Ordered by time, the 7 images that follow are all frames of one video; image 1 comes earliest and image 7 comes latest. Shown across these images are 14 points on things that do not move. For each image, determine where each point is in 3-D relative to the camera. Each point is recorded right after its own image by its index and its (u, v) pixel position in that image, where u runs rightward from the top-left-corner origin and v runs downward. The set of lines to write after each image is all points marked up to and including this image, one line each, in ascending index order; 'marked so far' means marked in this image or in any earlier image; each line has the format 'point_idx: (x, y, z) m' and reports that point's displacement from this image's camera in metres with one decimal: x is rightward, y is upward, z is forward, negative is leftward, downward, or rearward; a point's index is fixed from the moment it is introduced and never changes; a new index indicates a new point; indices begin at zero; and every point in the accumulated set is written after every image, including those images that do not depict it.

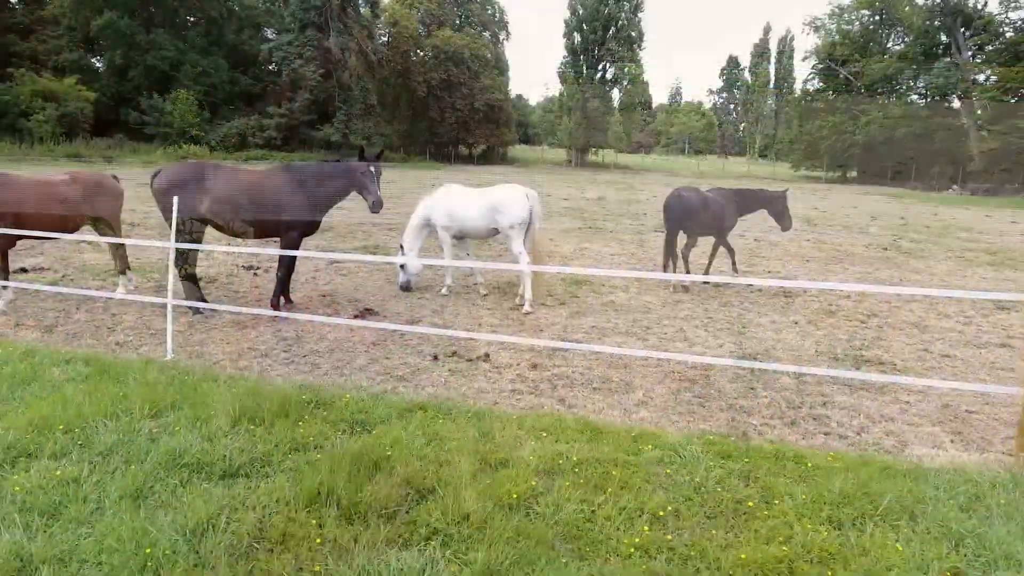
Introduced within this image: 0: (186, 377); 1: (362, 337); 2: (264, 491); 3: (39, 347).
0: (-2.5, -0.7, +4.2) m
1: (-1.6, -0.5, +5.7) m
2: (-1.3, -1.1, +2.8) m
3: (-4.1, -0.5, +4.7) m
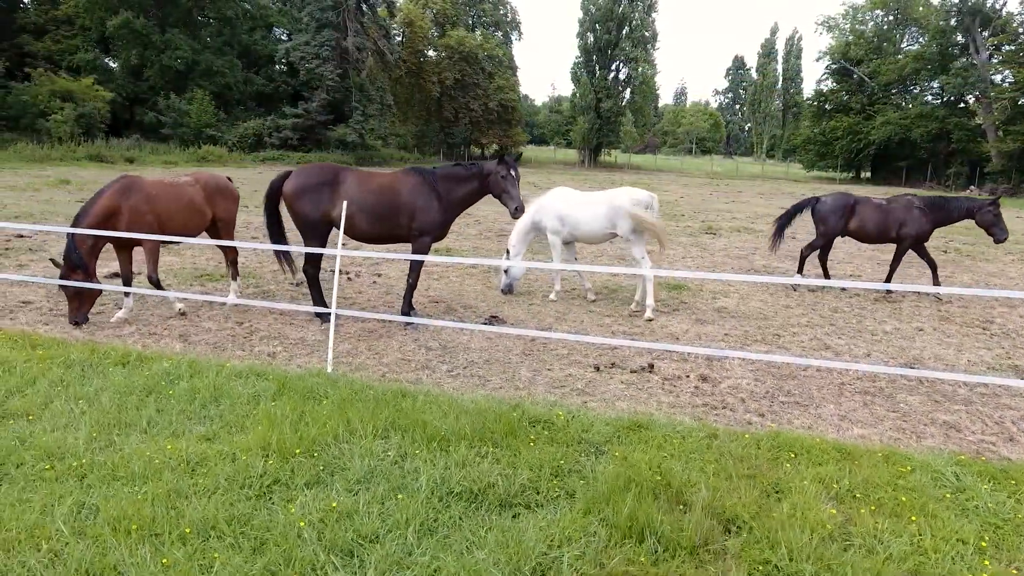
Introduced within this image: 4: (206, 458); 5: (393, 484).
0: (-1.0, -0.8, +3.9) m
1: (0.0, -0.6, +5.4) m
2: (+0.3, -1.1, +2.5) m
3: (-2.6, -0.6, +4.5) m
4: (-1.7, -0.9, +3.0) m
5: (-0.6, -1.0, +2.8) m
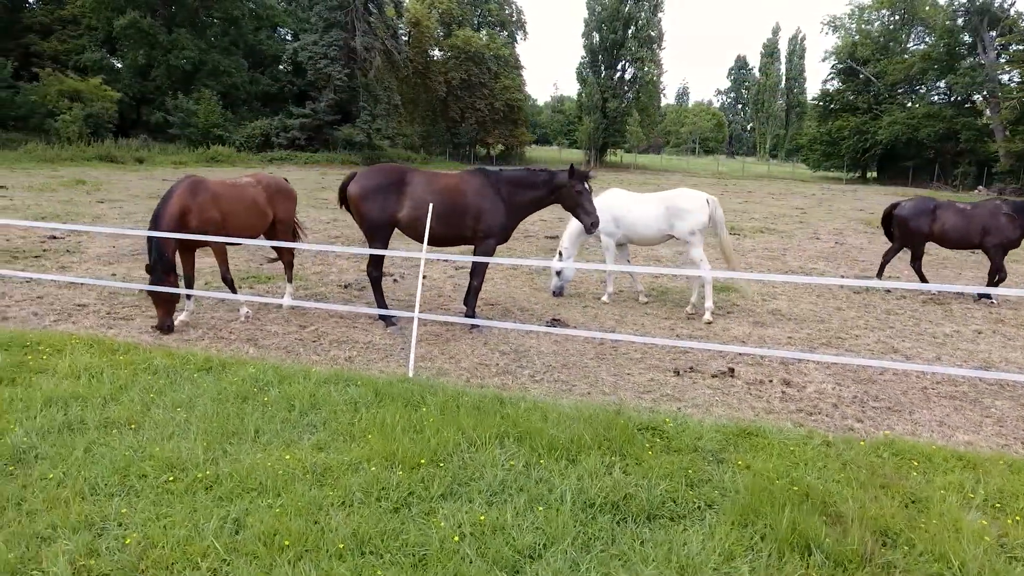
0: (-0.3, -0.8, +3.8) m
1: (+0.7, -0.6, +5.4) m
2: (+1.0, -1.1, +2.5) m
3: (-1.9, -0.6, +4.4) m
4: (-1.0, -1.0, +2.9) m
5: (+0.1, -1.1, +2.7) m
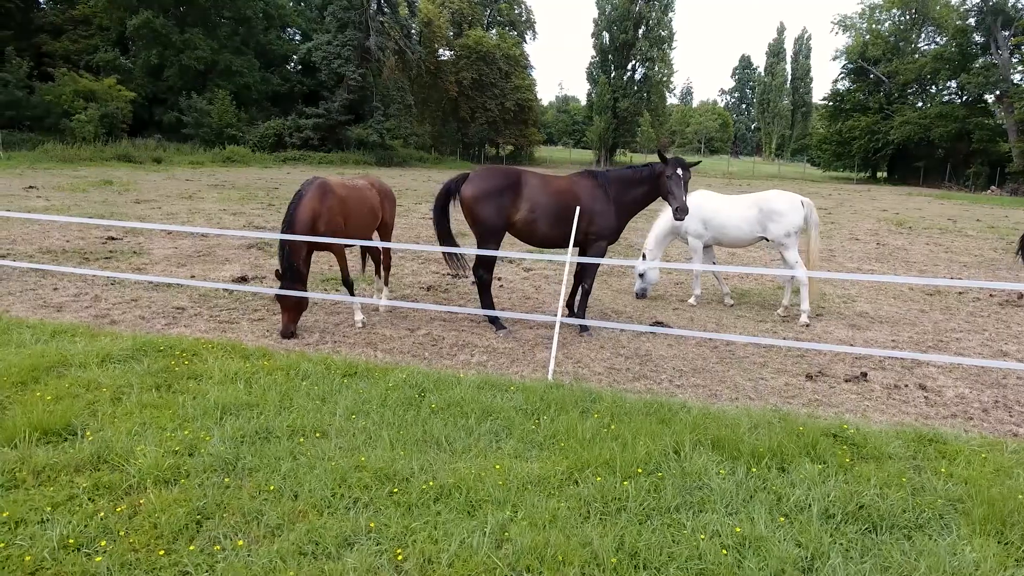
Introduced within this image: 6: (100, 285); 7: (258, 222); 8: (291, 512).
0: (+0.9, -0.8, +3.8) m
1: (+1.8, -0.6, +5.3) m
2: (+2.1, -1.2, +2.4) m
3: (-0.7, -0.6, +4.3) m
4: (+0.2, -1.0, +2.8) m
5: (+1.3, -1.1, +2.7) m
6: (-5.1, +0.1, +6.6) m
7: (-6.3, +1.7, +13.3) m
8: (-1.0, -1.0, +2.5) m
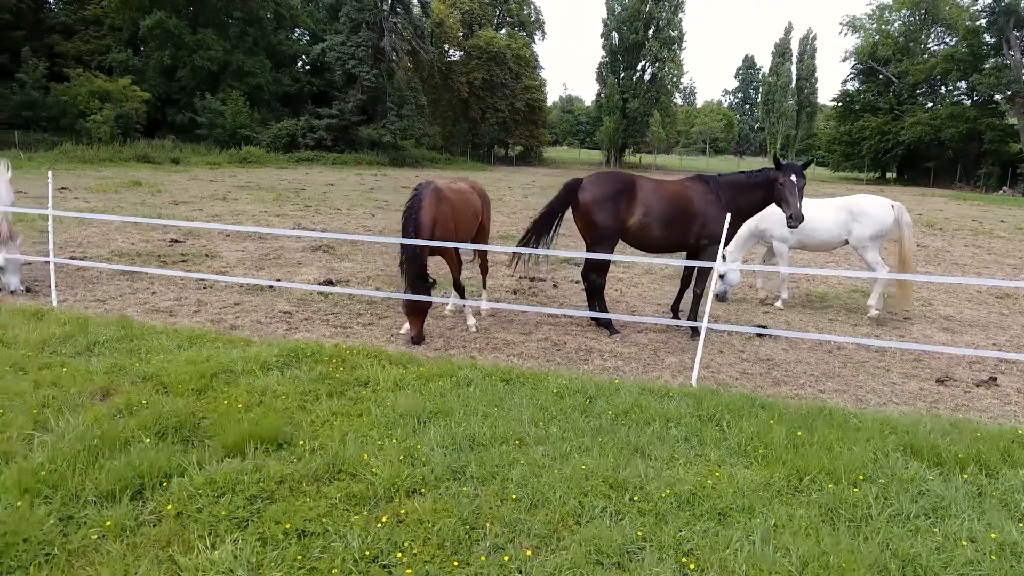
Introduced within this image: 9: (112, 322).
0: (+2.1, -0.9, +3.8) m
1: (+3.0, -0.7, +5.3) m
2: (+3.3, -1.2, +2.4) m
3: (+0.4, -0.7, +4.3) m
4: (+1.4, -1.0, +2.8) m
5: (+2.4, -1.1, +2.7) m
6: (-3.9, 0.0, +6.6) m
7: (-5.2, +1.6, +13.3) m
8: (+0.2, -1.1, +2.5) m
9: (-3.6, -0.3, +4.8) m
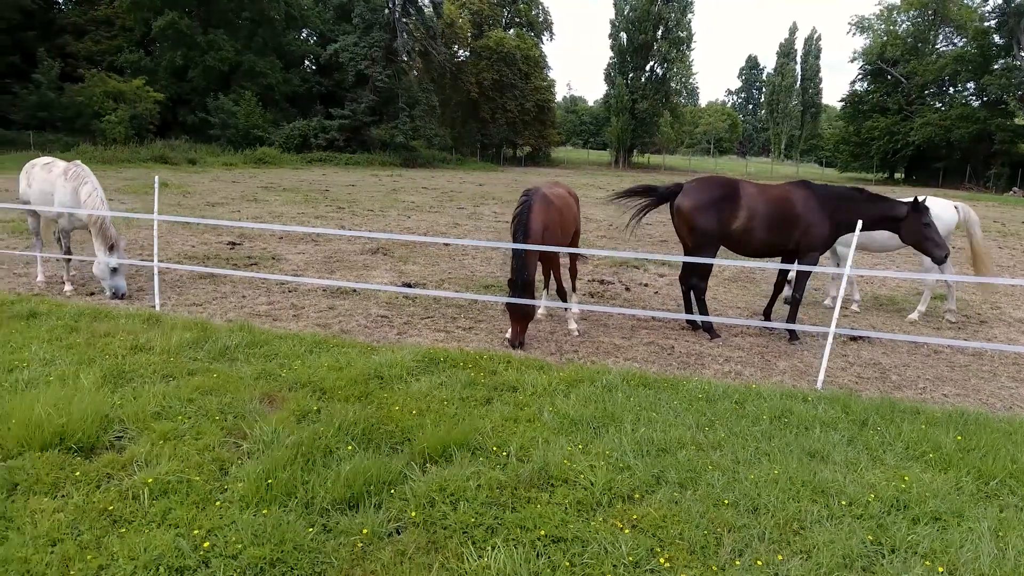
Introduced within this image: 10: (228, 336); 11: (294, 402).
0: (+3.1, -0.9, +3.8) m
1: (+4.0, -0.7, +5.4) m
2: (+4.4, -1.3, +2.5) m
3: (+1.5, -0.7, +4.3) m
4: (+2.4, -1.1, +2.9) m
5: (+3.5, -1.2, +2.7) m
6: (-2.9, 0.0, +6.7) m
7: (-4.2, +1.6, +13.3) m
8: (+1.2, -1.1, +2.5) m
9: (-2.5, -0.4, +4.8) m
10: (-2.4, -0.4, +4.6) m
11: (-1.4, -0.7, +3.4) m
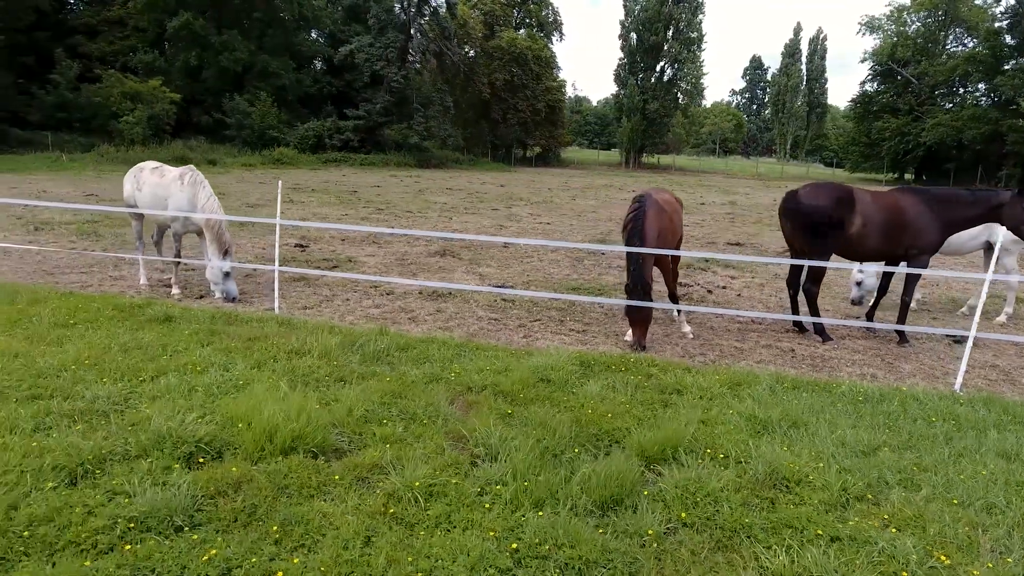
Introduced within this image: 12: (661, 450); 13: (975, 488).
0: (+4.3, -0.9, +3.9) m
1: (+5.3, -0.7, +5.5) m
2: (+5.6, -1.3, +2.6) m
3: (+2.7, -0.8, +4.4) m
4: (+3.7, -1.1, +3.0) m
5: (+4.7, -1.2, +2.8) m
6: (-1.7, -0.1, +6.7) m
7: (-3.0, +1.5, +13.4) m
8: (+2.5, -1.2, +2.6) m
9: (-1.3, -0.4, +4.9) m
10: (-1.2, -0.4, +4.6) m
11: (-0.2, -0.8, +3.5) m
12: (+0.8, -0.9, +3.0) m
13: (+2.5, -1.1, +2.9) m
